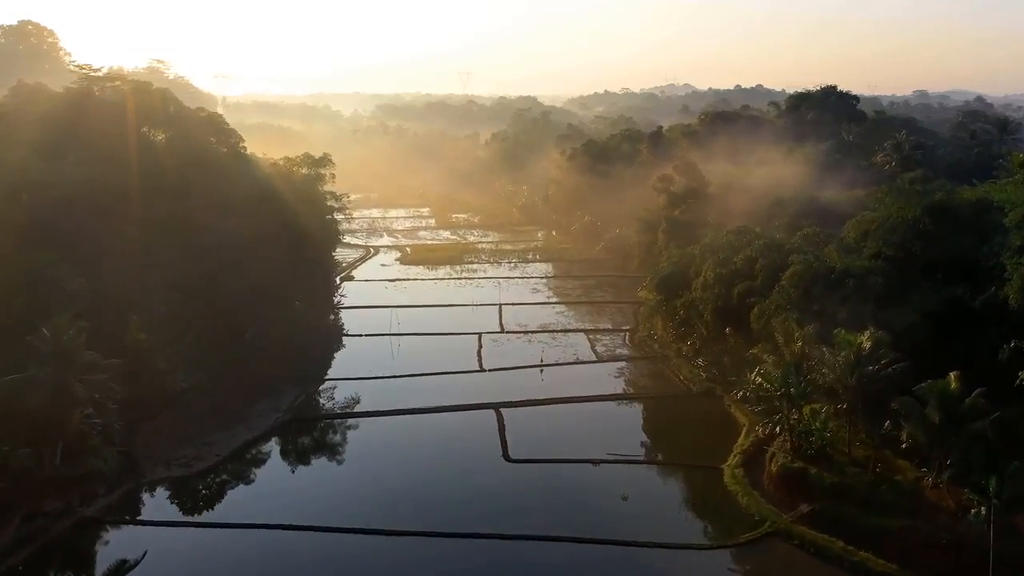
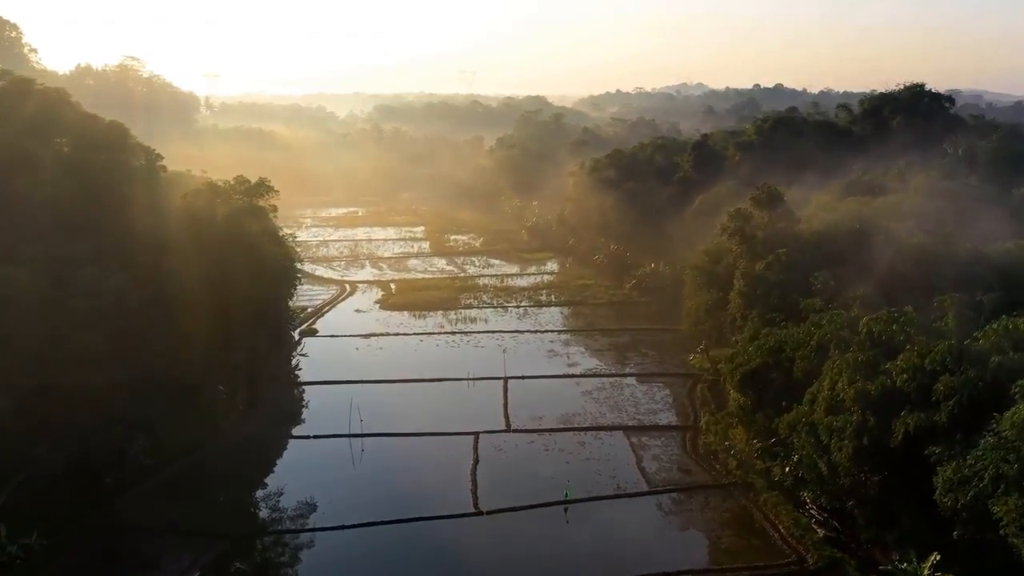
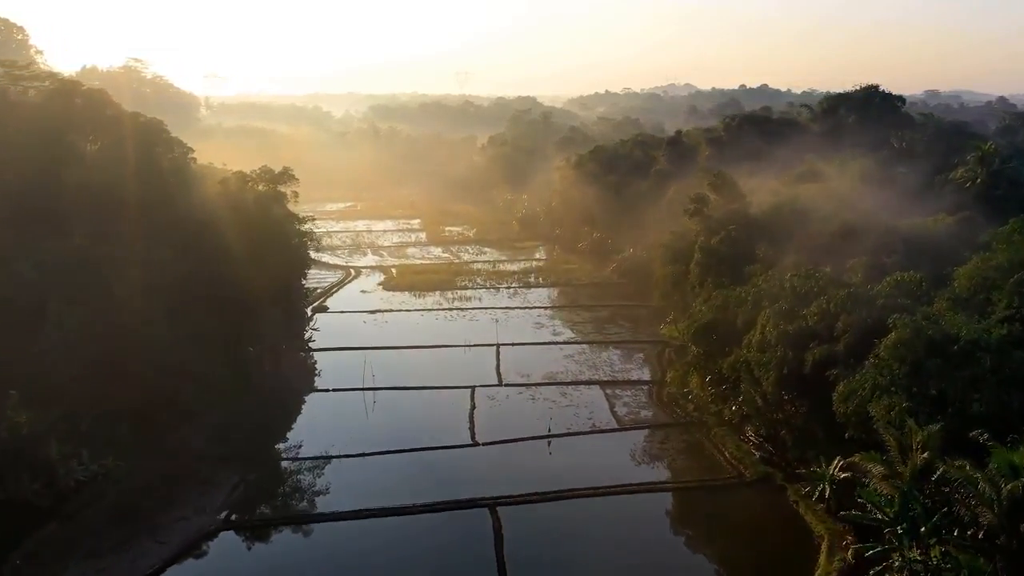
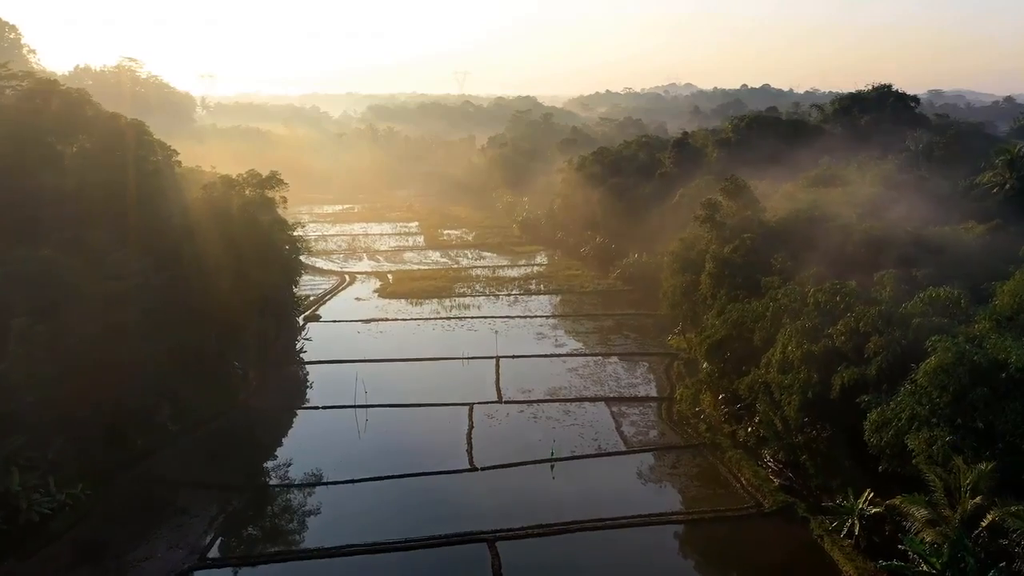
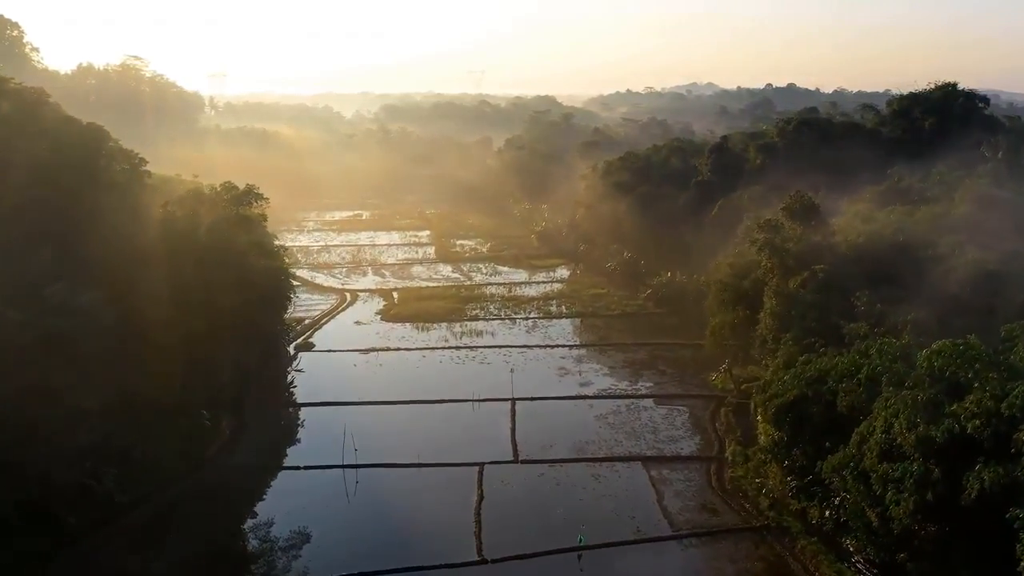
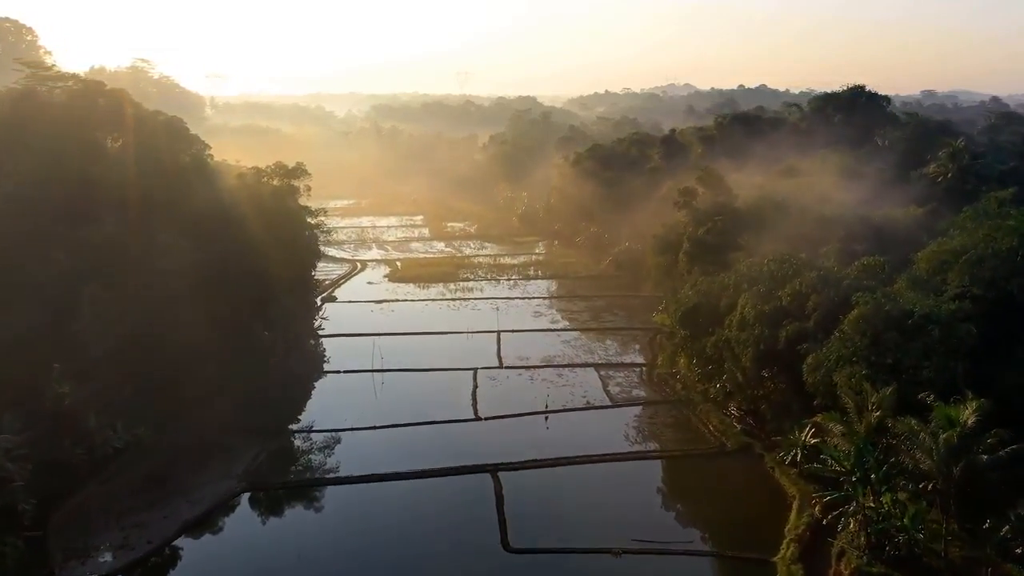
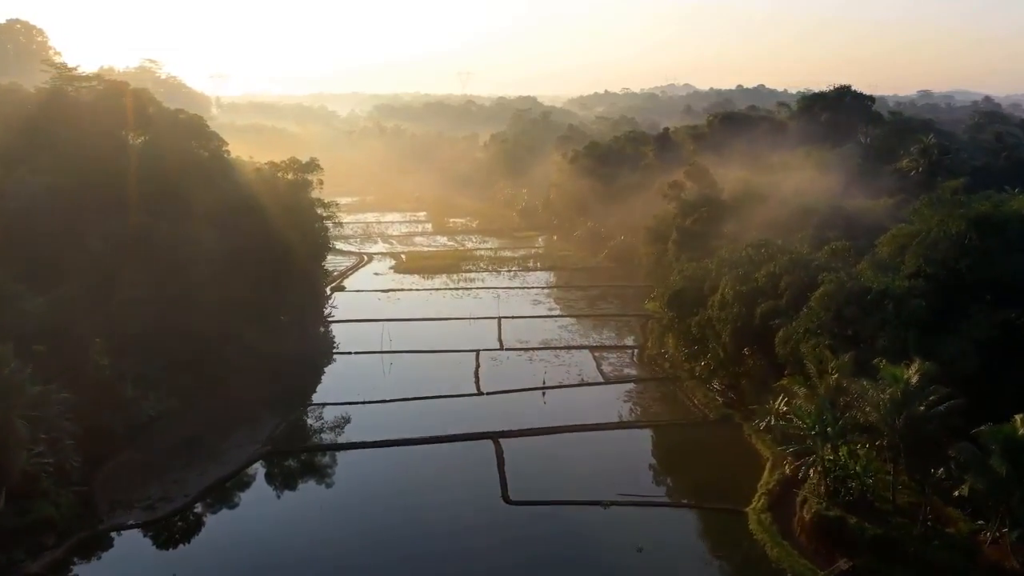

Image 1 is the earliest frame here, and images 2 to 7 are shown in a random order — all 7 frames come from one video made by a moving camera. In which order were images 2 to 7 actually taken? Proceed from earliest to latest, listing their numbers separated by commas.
7, 6, 3, 4, 2, 5
